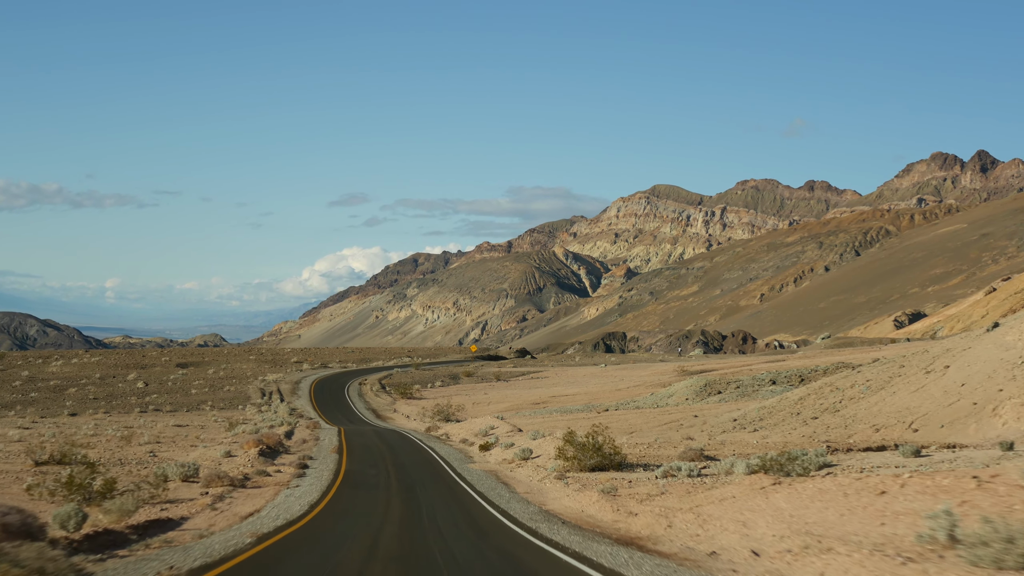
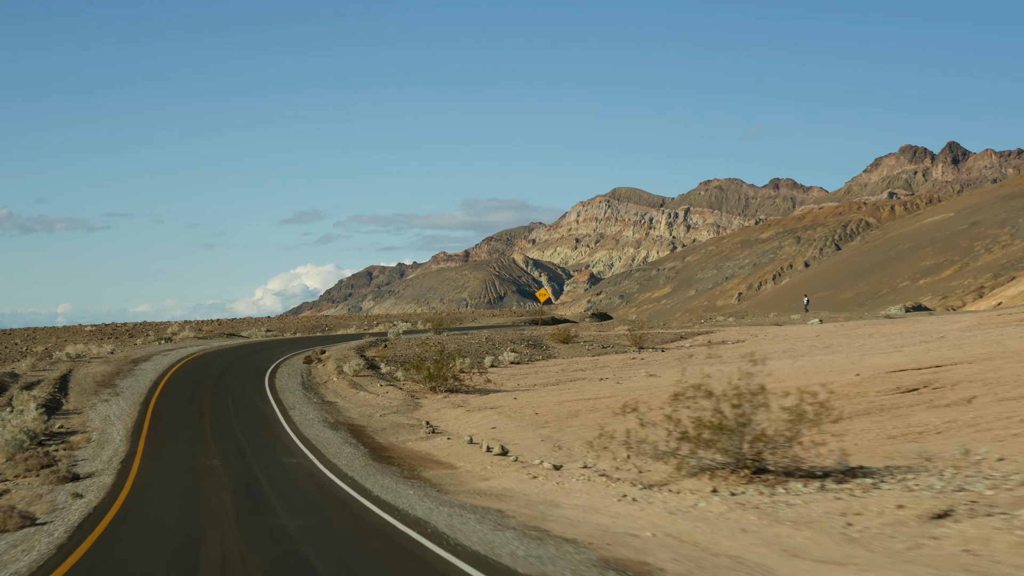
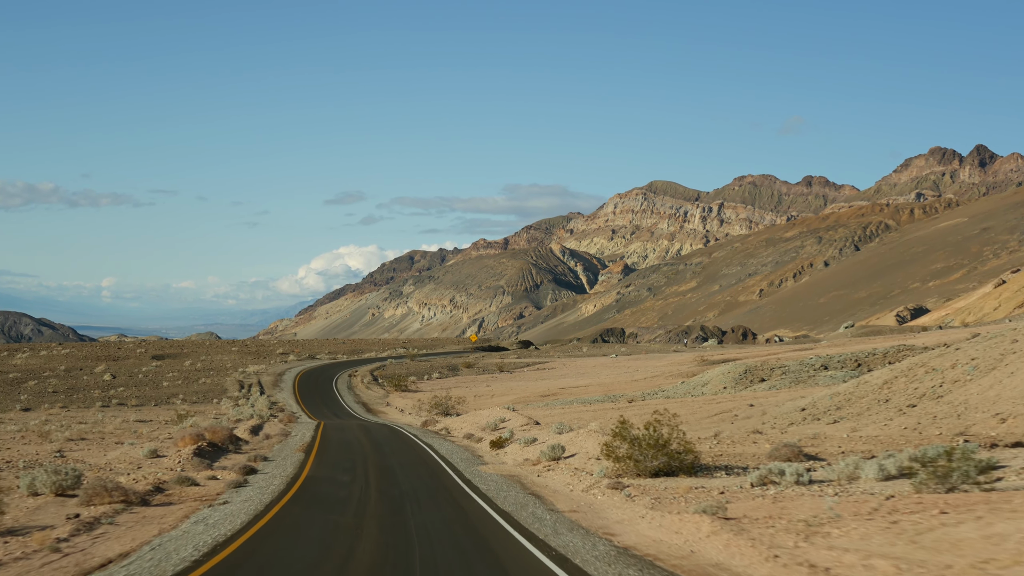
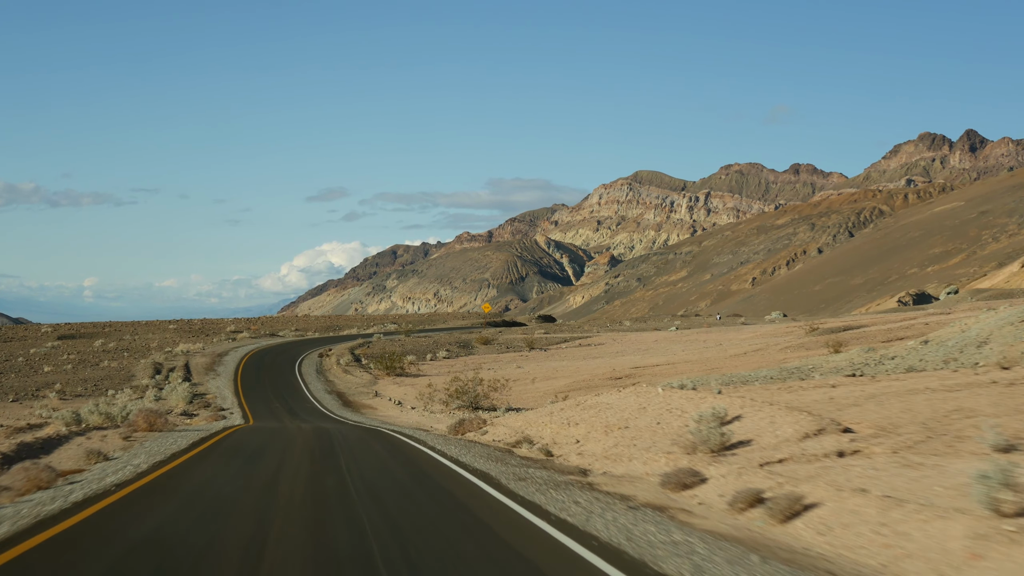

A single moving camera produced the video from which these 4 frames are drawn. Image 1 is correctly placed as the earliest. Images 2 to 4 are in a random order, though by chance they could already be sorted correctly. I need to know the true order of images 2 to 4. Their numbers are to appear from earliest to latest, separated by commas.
3, 4, 2
